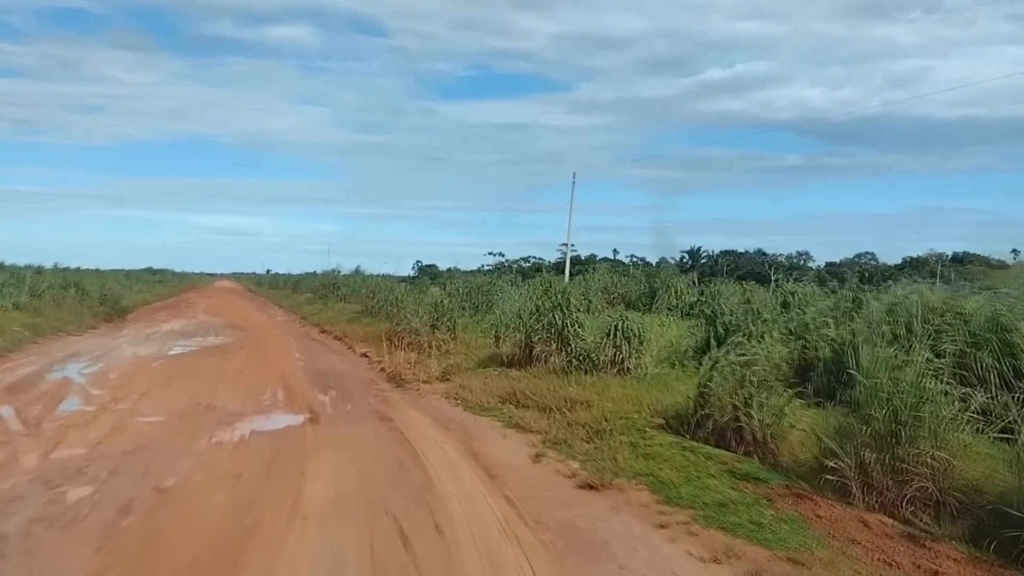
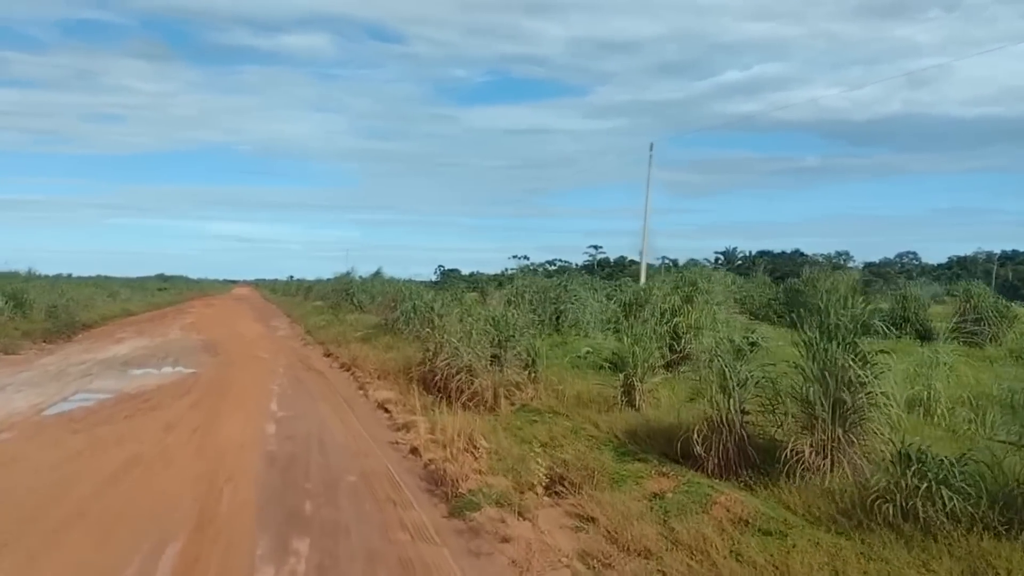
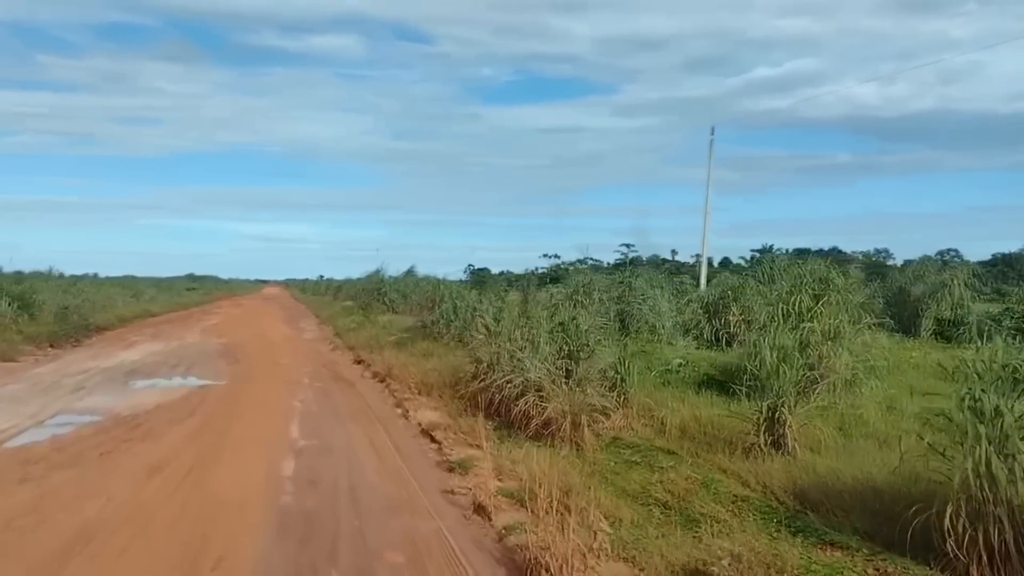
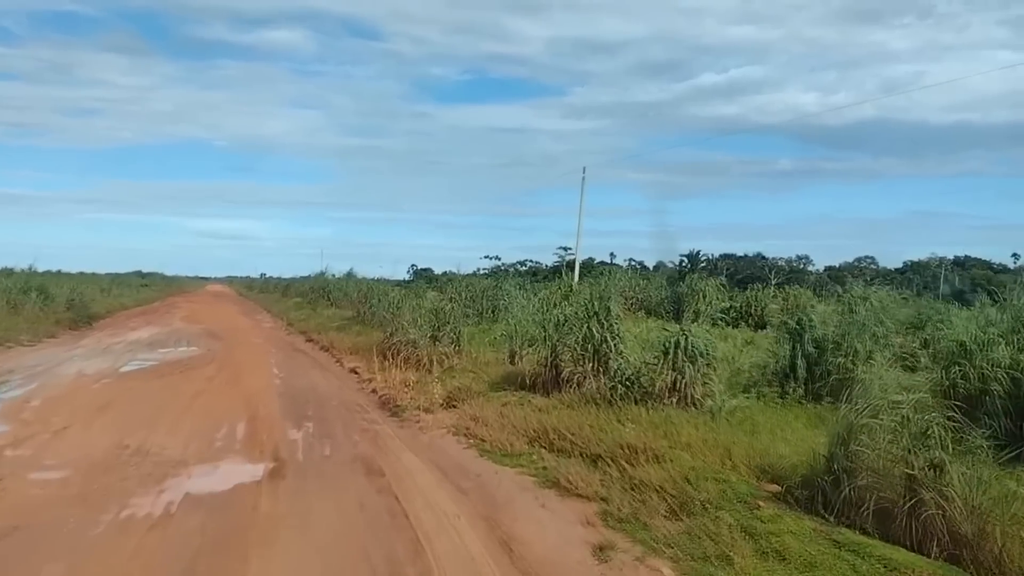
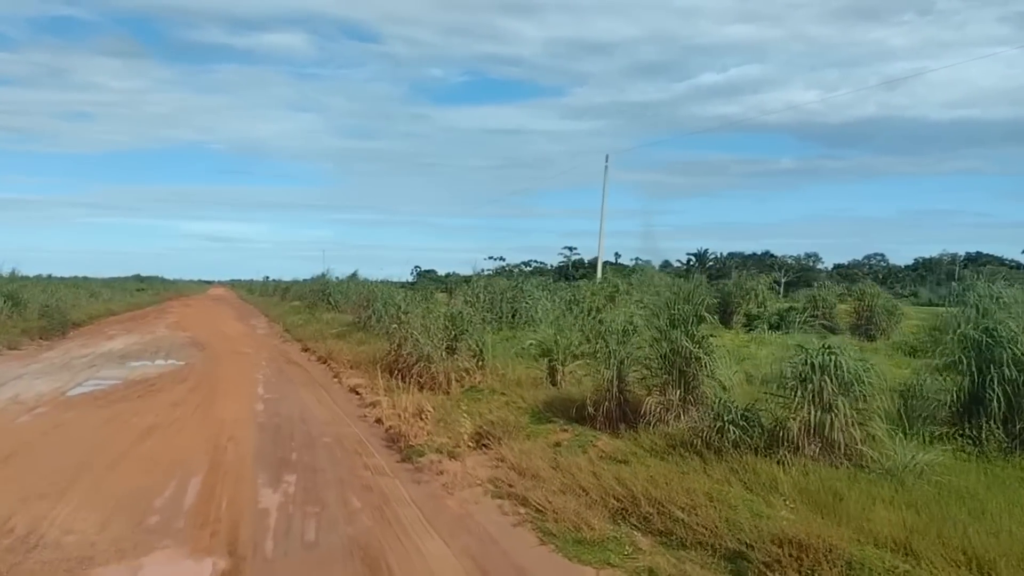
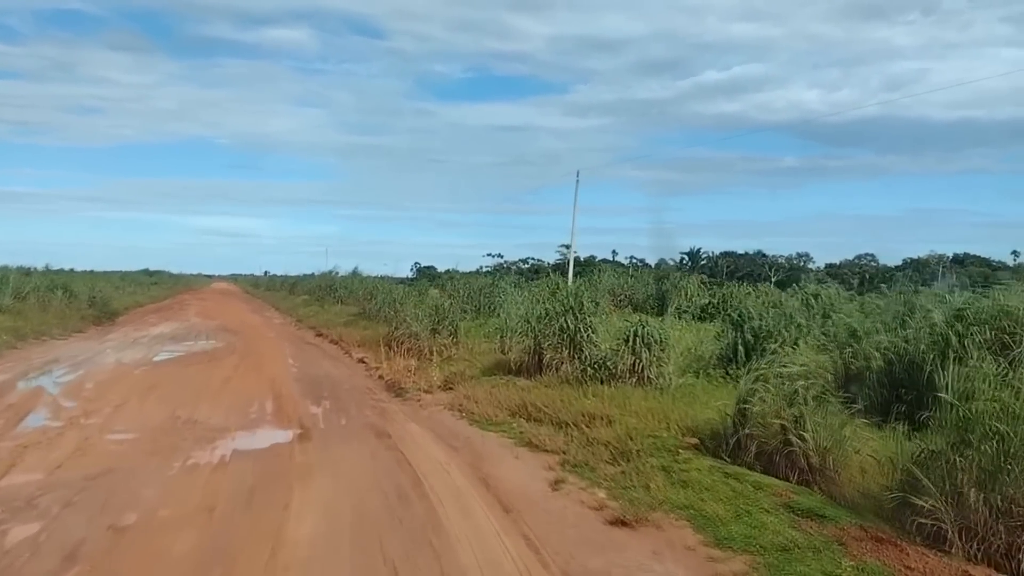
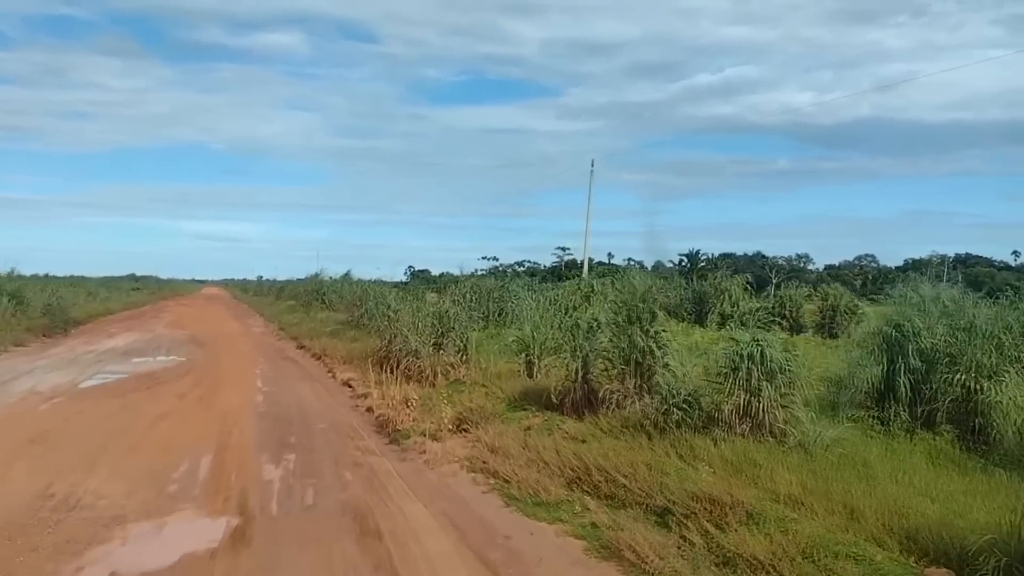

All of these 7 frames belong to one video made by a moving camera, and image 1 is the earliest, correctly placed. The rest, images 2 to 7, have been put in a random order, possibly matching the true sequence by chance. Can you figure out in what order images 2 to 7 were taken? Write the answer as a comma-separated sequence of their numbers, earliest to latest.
6, 4, 7, 5, 2, 3
